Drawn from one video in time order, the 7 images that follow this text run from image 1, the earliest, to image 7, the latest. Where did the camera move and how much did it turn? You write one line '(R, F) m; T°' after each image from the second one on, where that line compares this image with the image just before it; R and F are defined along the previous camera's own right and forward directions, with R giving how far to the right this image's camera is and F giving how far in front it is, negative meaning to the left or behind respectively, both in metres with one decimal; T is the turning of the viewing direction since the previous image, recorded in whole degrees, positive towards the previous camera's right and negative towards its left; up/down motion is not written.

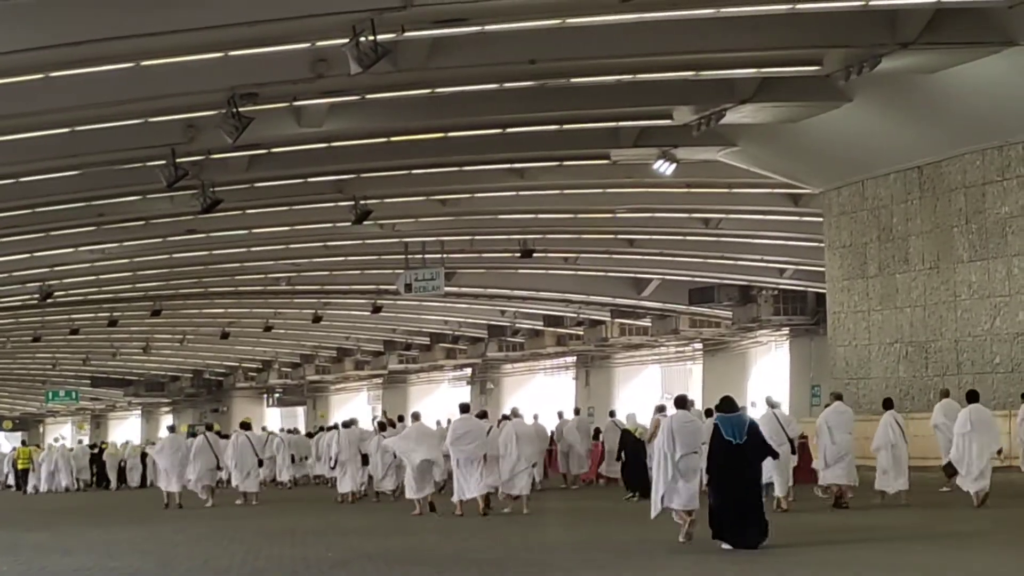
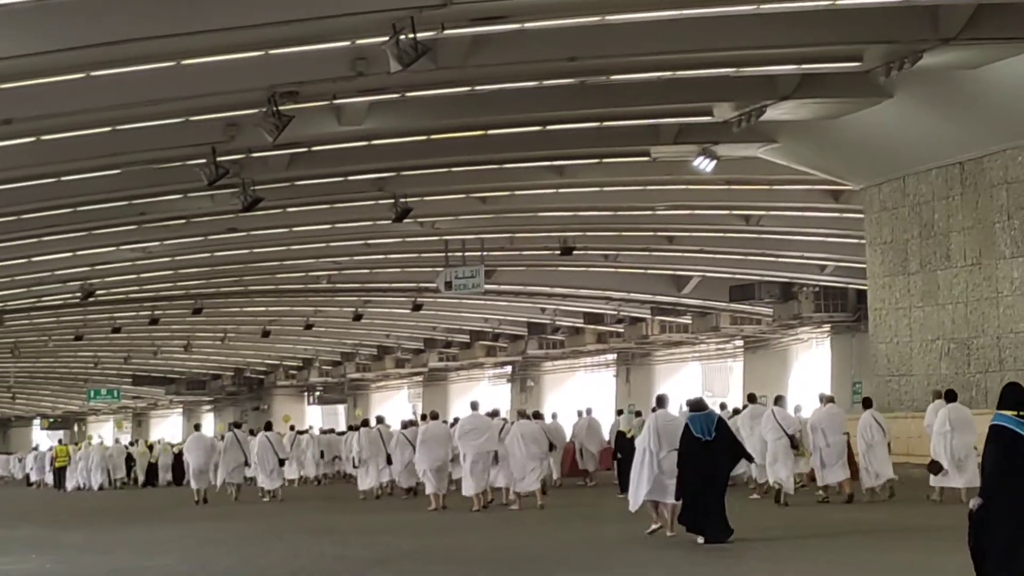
(-0.4, 0.0) m; -1°
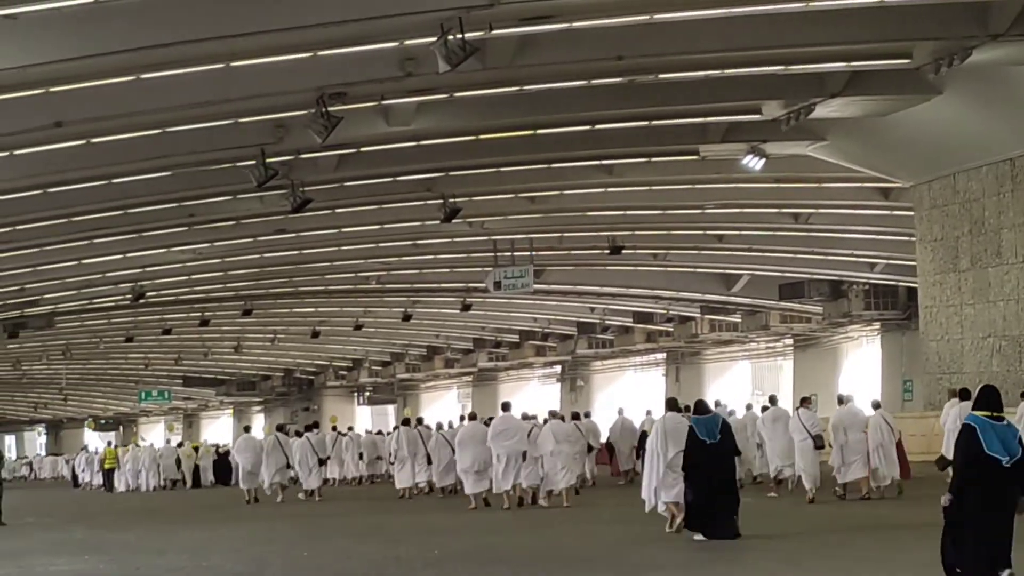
(-0.5, 0.0) m; -1°
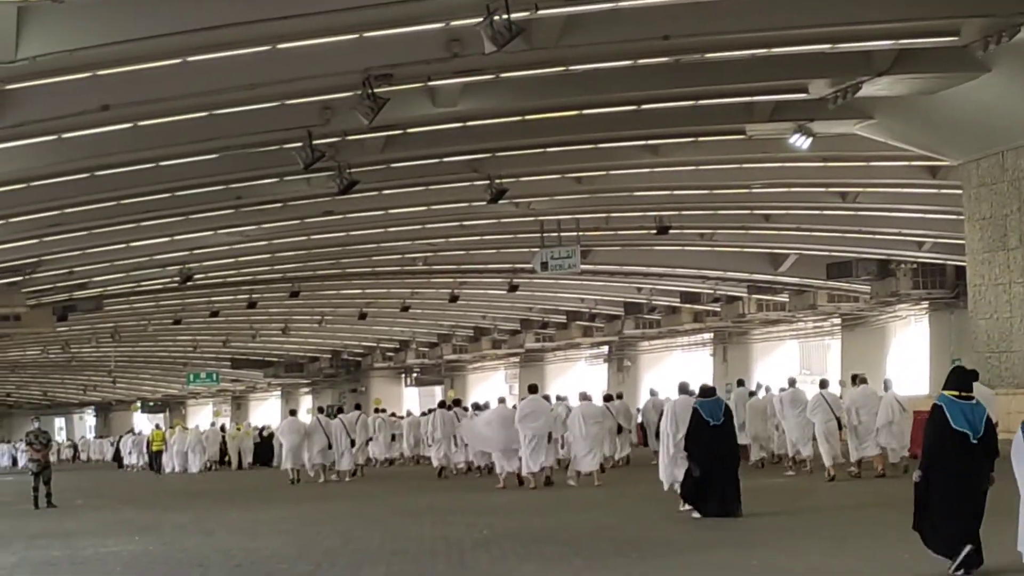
(-0.5, 0.0) m; -1°
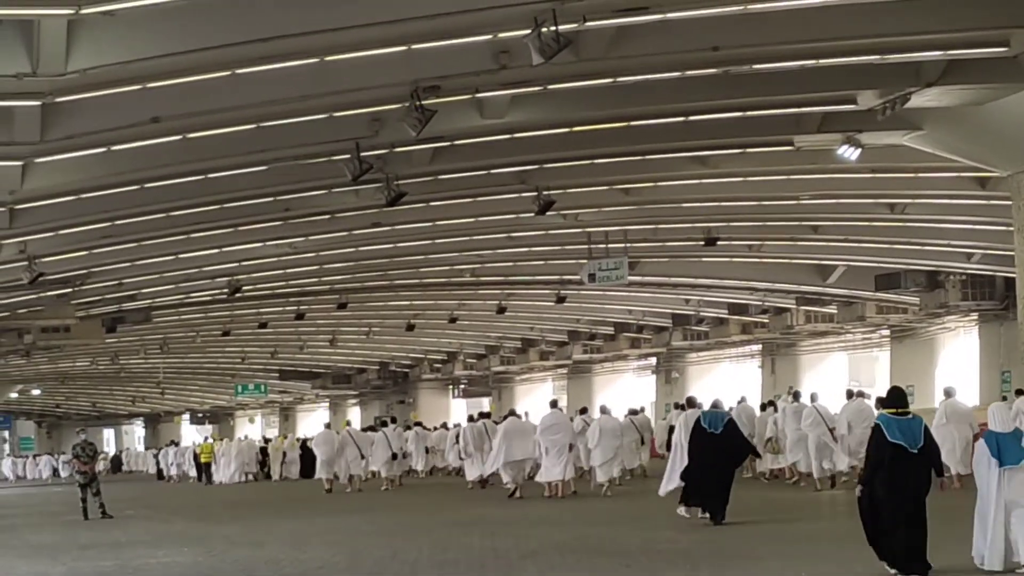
(-0.5, 0.0) m; -1°
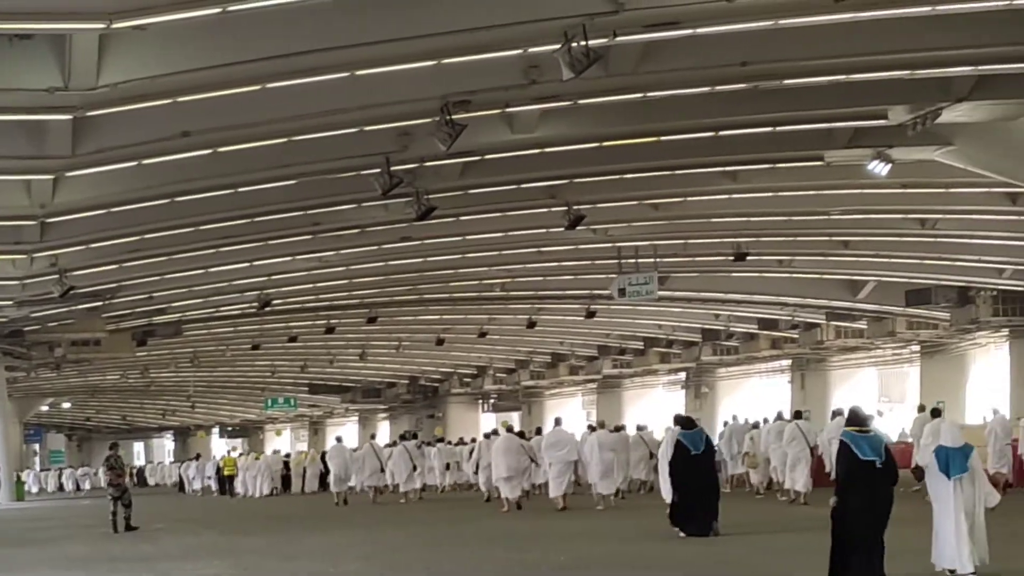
(-0.3, 0.0) m; 0°
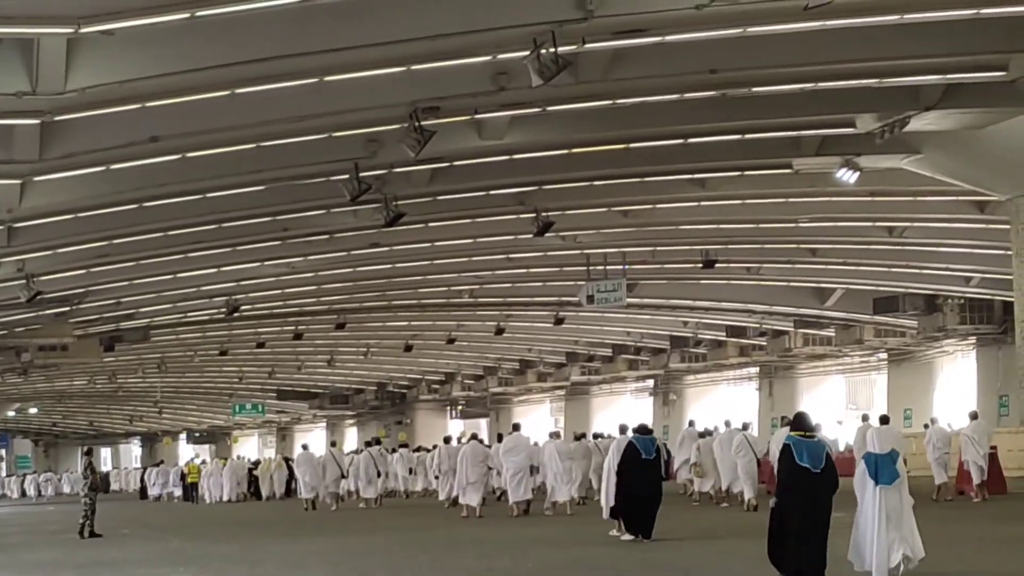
(+0.3, 0.0) m; 0°
